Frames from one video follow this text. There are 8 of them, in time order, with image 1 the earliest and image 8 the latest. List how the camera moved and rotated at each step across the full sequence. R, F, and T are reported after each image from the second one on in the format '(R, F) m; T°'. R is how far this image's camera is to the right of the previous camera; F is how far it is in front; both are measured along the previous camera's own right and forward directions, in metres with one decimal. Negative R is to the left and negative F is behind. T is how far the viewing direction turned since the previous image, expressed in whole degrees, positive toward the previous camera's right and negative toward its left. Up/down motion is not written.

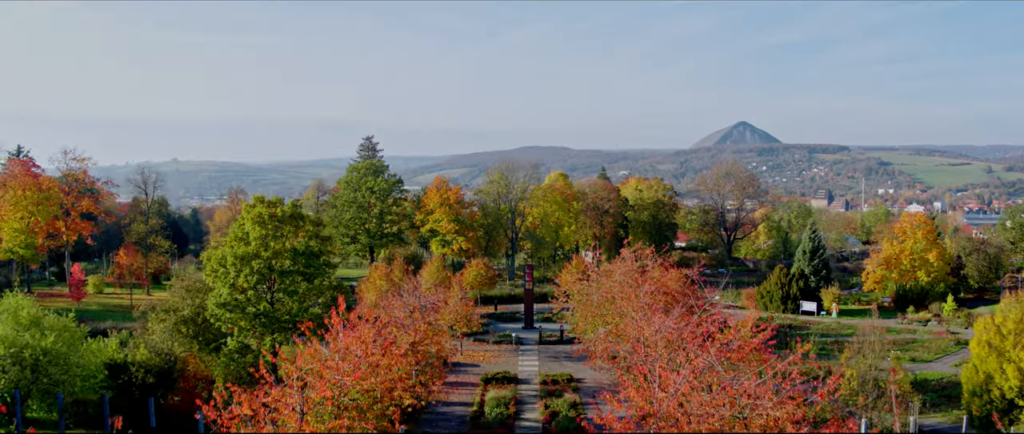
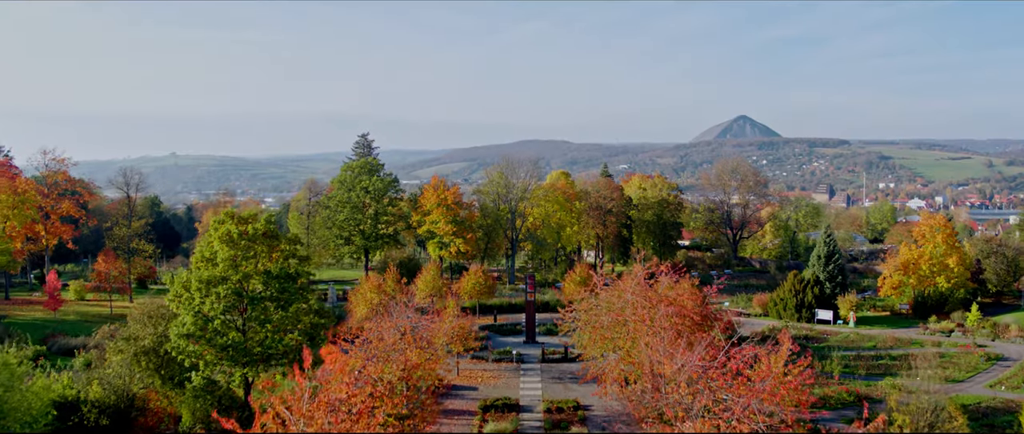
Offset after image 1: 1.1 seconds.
(0.0, +1.8) m; 0°
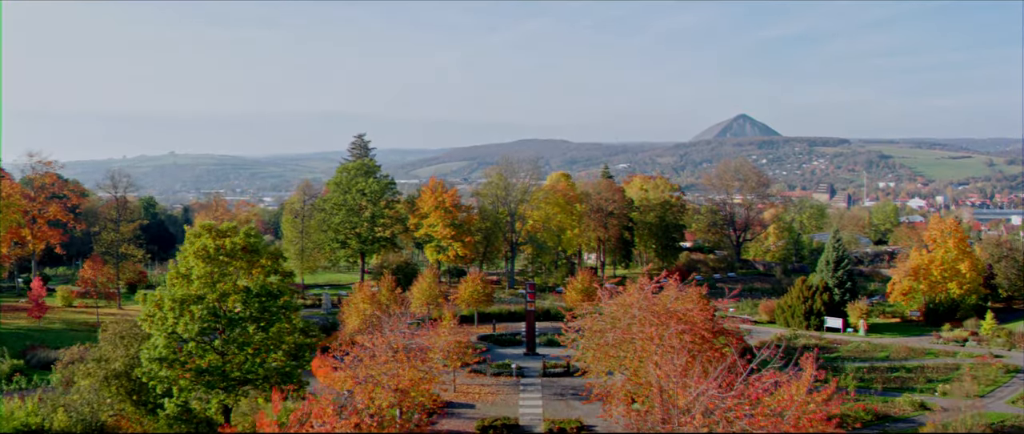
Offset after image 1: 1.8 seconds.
(0.0, +1.0) m; 0°
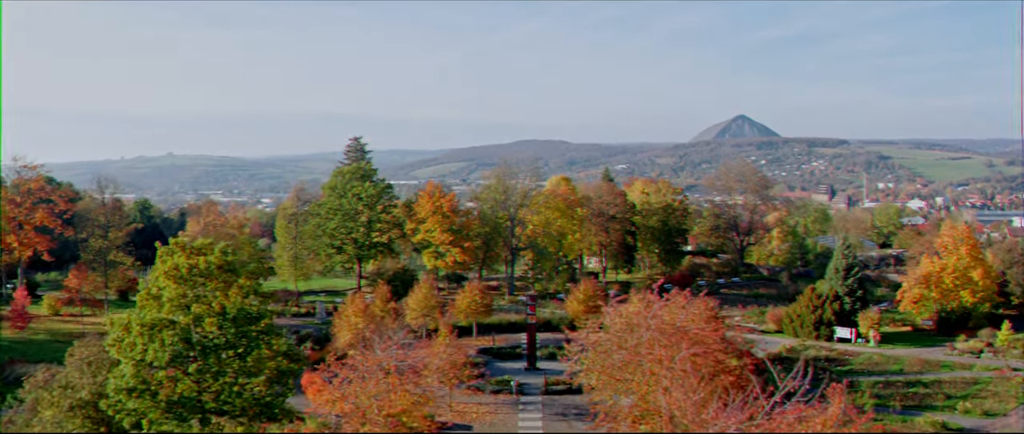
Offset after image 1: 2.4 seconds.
(0.0, +1.0) m; 0°
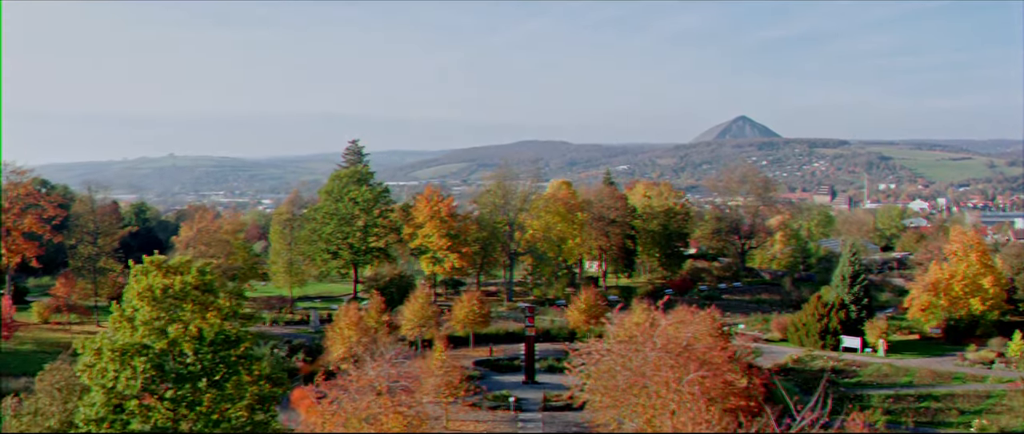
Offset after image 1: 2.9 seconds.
(+0.1, +0.8) m; 0°
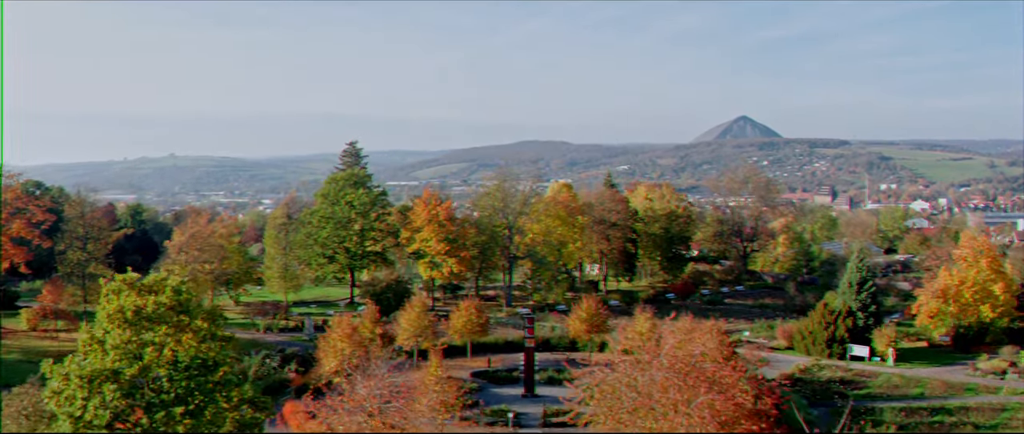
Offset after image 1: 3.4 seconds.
(0.0, +0.8) m; 0°
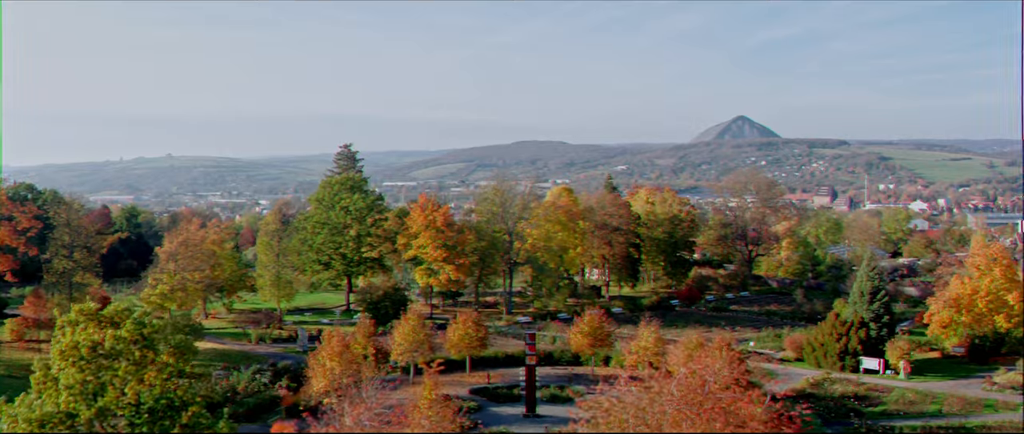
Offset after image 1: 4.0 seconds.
(-0.1, +1.0) m; 0°
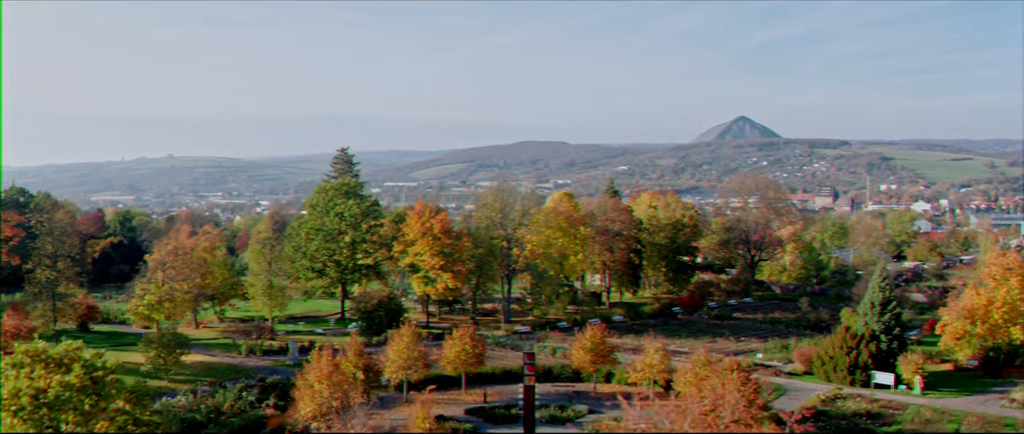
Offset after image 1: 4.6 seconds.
(+0.1, +1.1) m; 0°
